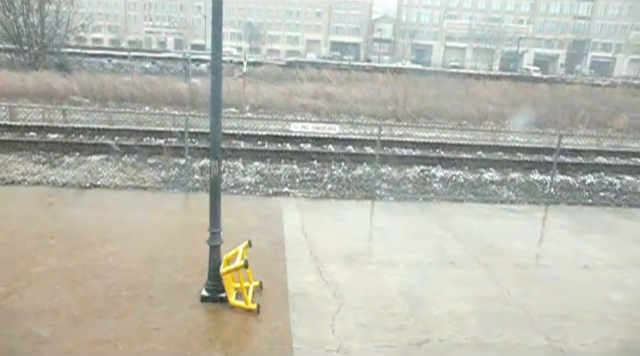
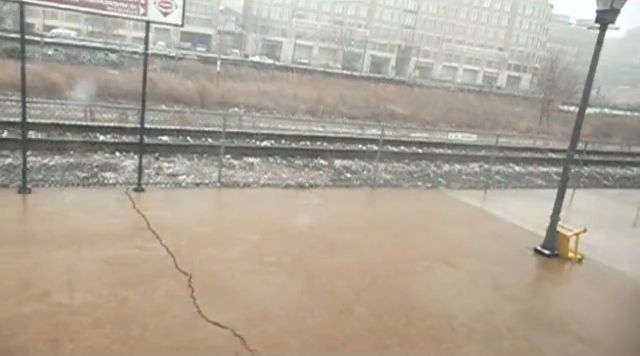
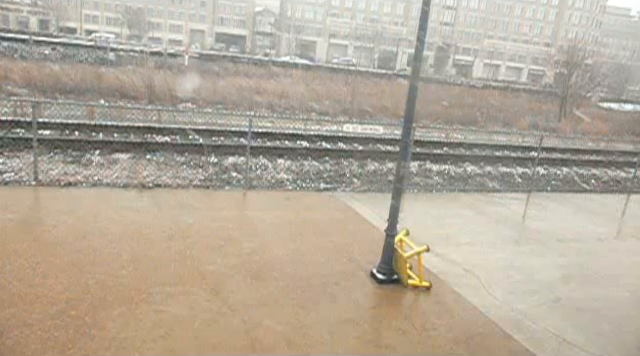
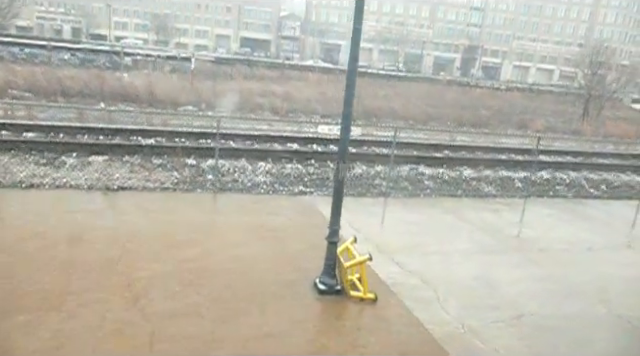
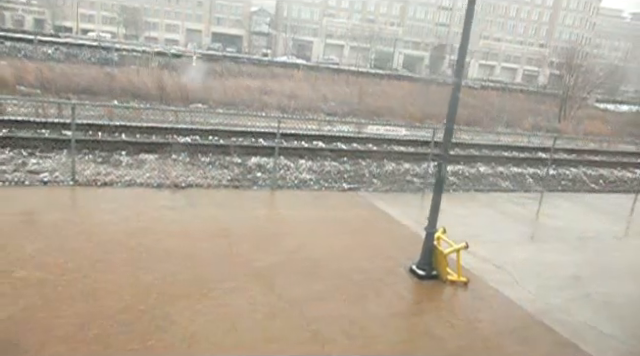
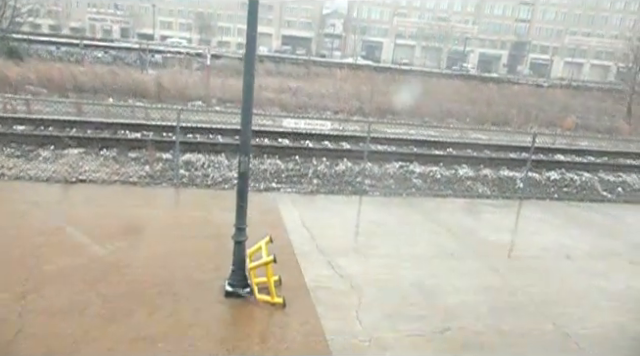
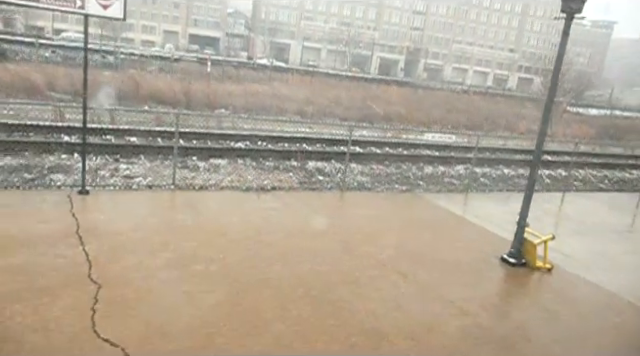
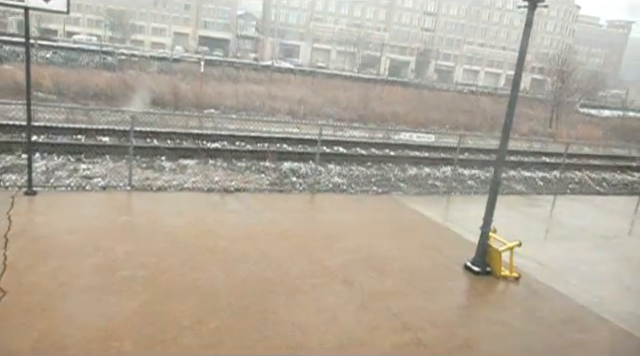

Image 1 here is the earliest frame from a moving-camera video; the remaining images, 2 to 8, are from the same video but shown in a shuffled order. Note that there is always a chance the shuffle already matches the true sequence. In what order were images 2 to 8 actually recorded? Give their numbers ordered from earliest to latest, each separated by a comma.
6, 4, 3, 5, 8, 7, 2
